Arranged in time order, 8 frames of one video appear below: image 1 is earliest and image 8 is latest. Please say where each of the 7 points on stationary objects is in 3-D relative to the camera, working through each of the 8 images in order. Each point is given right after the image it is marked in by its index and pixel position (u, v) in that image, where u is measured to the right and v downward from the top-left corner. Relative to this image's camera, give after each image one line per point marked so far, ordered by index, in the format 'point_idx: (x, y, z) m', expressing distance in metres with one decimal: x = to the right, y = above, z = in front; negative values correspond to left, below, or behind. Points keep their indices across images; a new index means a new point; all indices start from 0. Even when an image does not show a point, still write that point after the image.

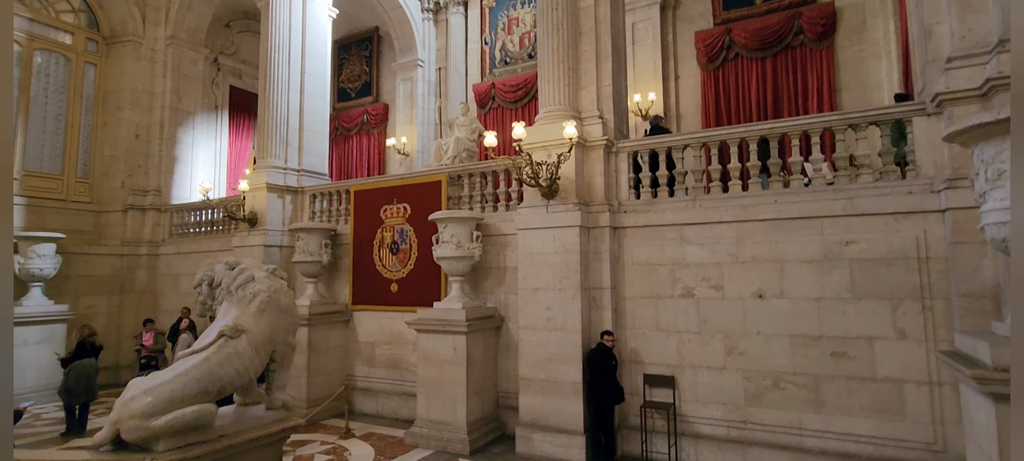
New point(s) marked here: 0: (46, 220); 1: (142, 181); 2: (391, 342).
0: (-8.6, +0.2, +9.5) m
1: (-7.3, +1.0, +10.3) m
2: (-1.8, -1.6, +7.4) m
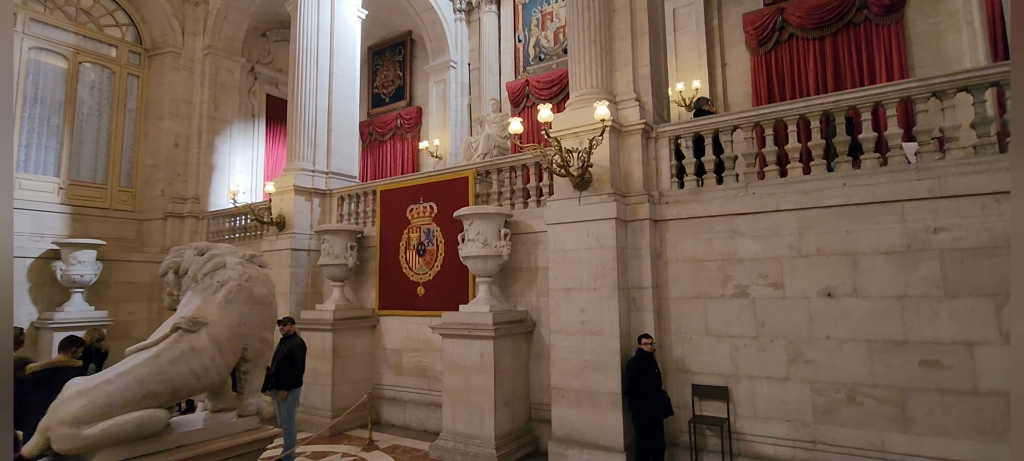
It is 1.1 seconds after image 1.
0: (-7.9, +0.1, +9.7) m
1: (-6.6, +0.8, +10.4) m
2: (-1.3, -1.6, +7.0) m
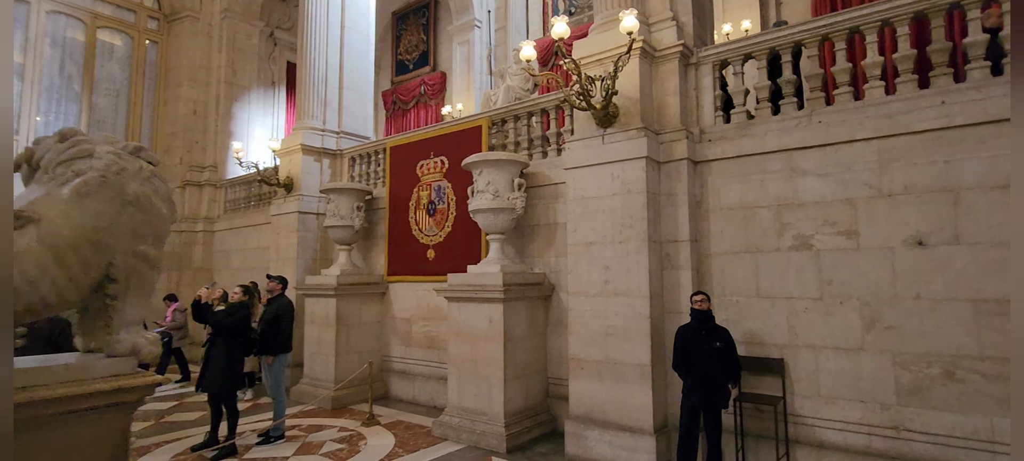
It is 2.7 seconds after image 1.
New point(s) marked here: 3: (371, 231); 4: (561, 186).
0: (-7.5, +0.7, +9.6) m
1: (-6.1, +1.4, +10.2) m
2: (-1.1, -1.1, +6.4) m
3: (-2.0, 0.0, +7.2) m
4: (+0.5, +0.5, +5.4) m
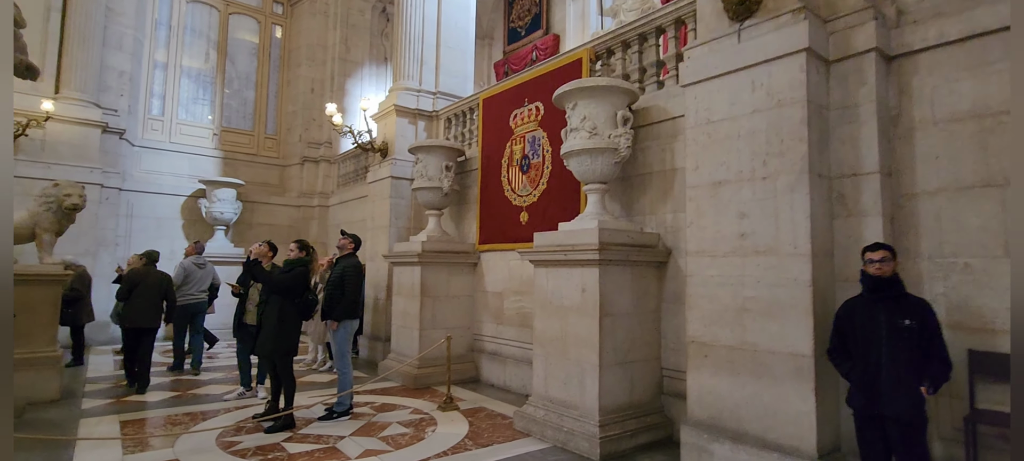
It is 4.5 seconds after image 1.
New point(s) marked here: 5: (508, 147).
0: (-5.4, +1.2, +10.1) m
1: (-3.9, +1.9, +10.4) m
2: (+0.1, -0.7, +5.5) m
3: (-0.6, +0.4, +6.5) m
4: (+1.3, +0.9, +4.1) m
5: (-0.1, +0.9, +5.8) m
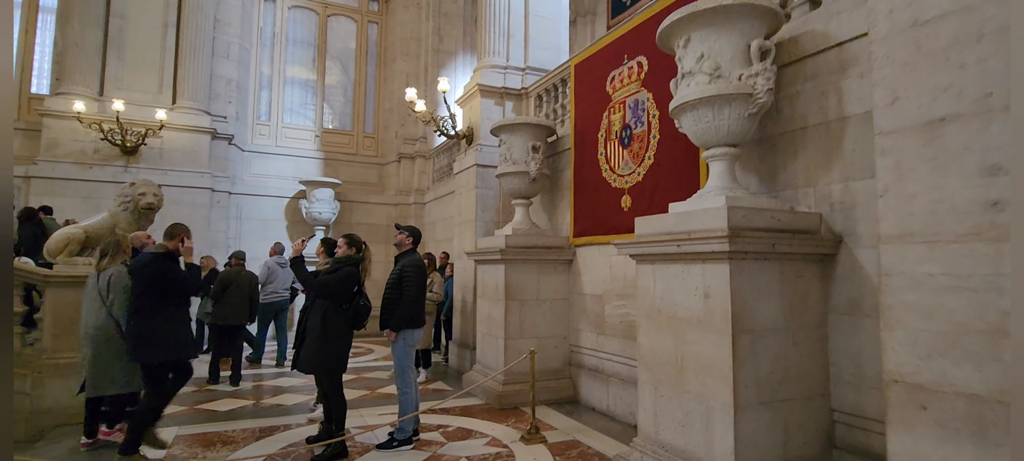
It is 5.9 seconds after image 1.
0: (-3.4, +1.2, +10.1) m
1: (-1.9, +2.0, +10.0) m
2: (+0.9, -0.6, +4.4) m
3: (+0.5, +0.5, +5.6) m
4: (+1.8, +1.0, +2.8) m
5: (+0.8, +1.0, +4.7) m
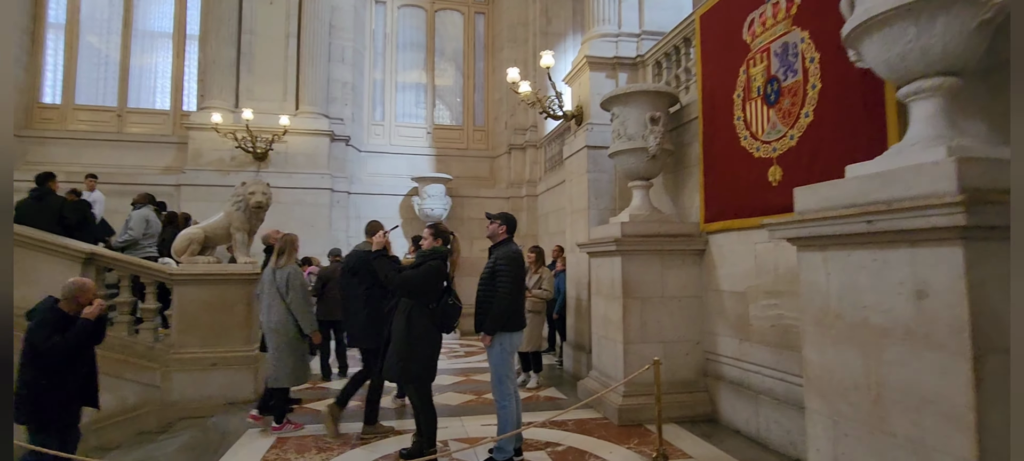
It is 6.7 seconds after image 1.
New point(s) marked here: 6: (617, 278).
0: (-1.2, +1.2, +10.0) m
1: (+0.2, +2.1, +9.6) m
2: (+1.8, -0.4, +3.5) m
3: (+1.6, +0.7, +4.7) m
4: (+2.2, +1.1, +1.7) m
5: (+1.7, +1.2, +3.8) m
6: (+0.9, -0.4, +4.2) m
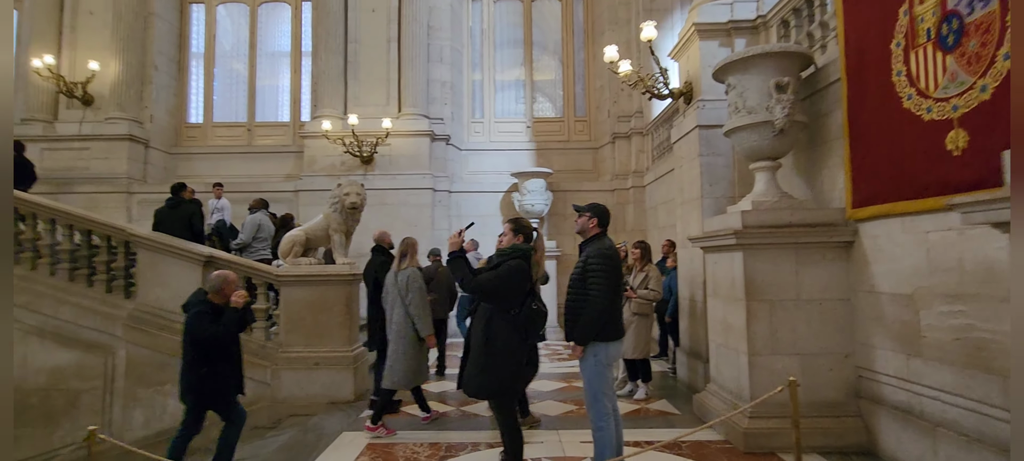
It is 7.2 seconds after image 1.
0: (+0.8, +1.3, +9.7) m
1: (+2.0, +2.2, +9.0) m
2: (+2.3, -0.3, +2.7) m
3: (+2.3, +0.8, +3.9) m
4: (+2.3, +1.2, +0.8) m
5: (+2.2, +1.2, +3.0) m
6: (+1.6, -0.3, +3.6) m
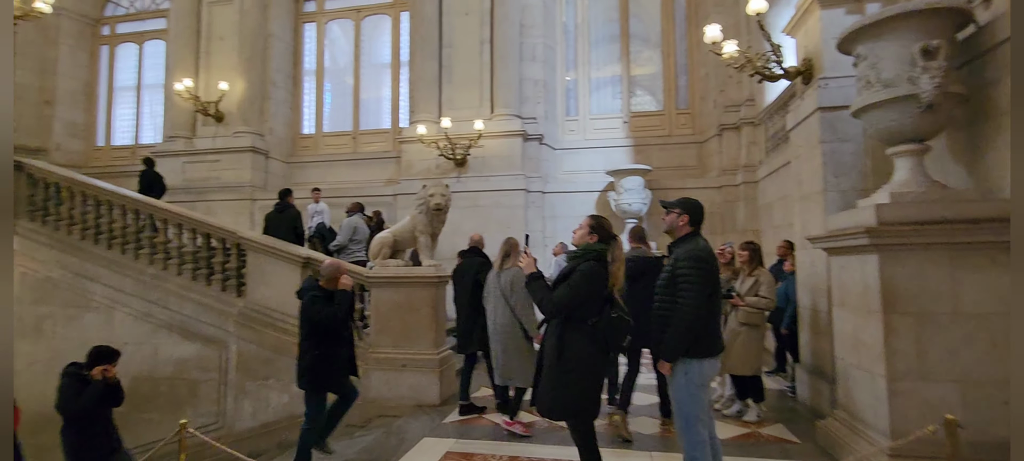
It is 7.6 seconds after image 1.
0: (+2.5, +1.3, +9.1) m
1: (+3.5, +2.2, +8.2) m
2: (+2.6, -0.3, +1.9) m
3: (+2.9, +0.8, +3.2) m
4: (+2.2, +1.2, +0.1) m
5: (+2.6, +1.3, +2.3) m
6: (+2.1, -0.3, +3.0) m
